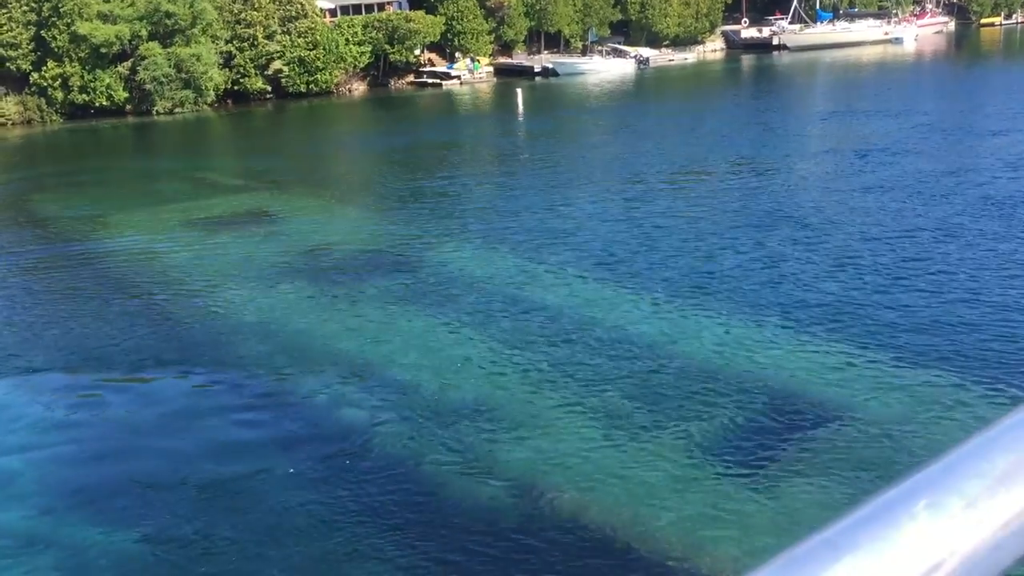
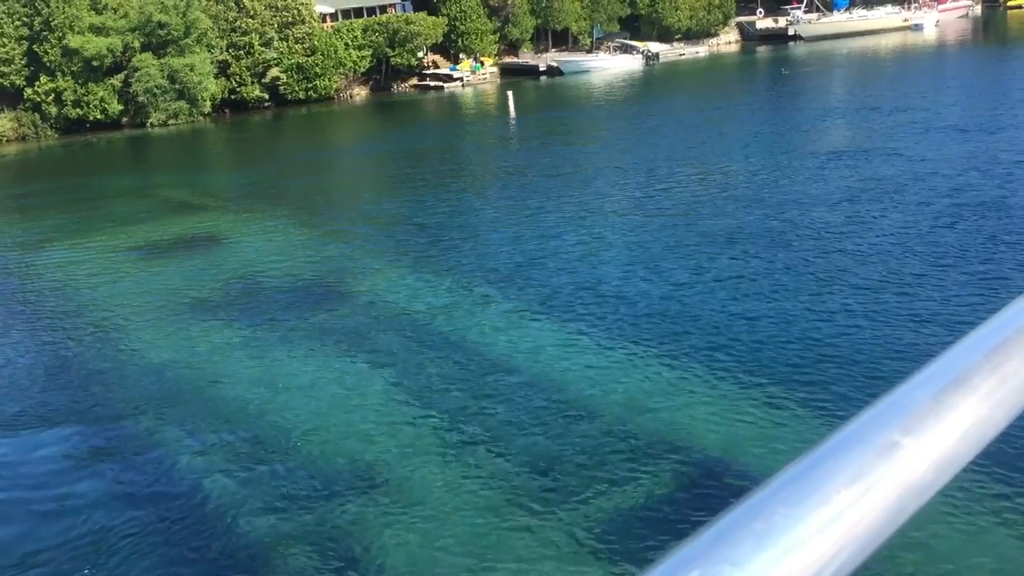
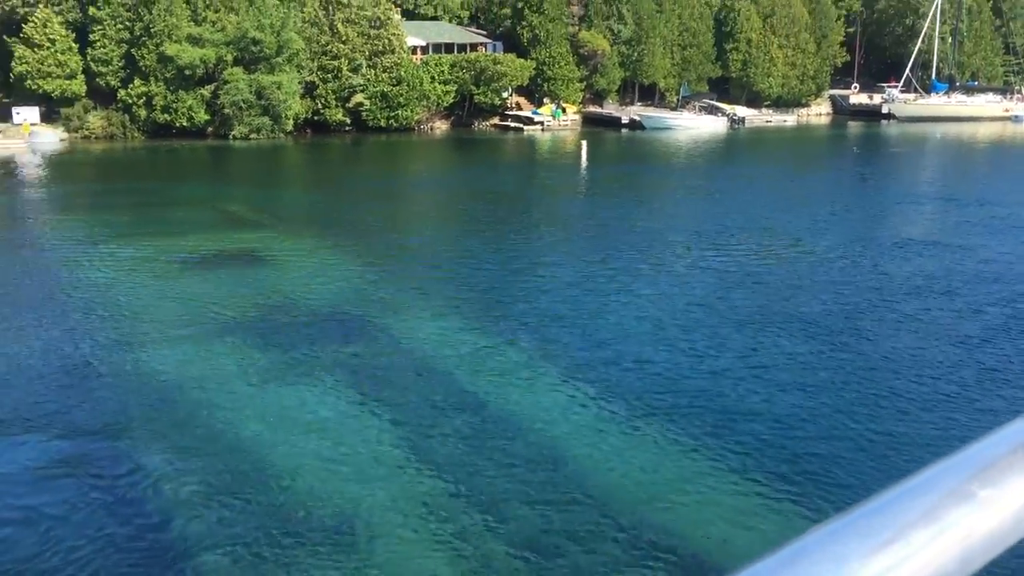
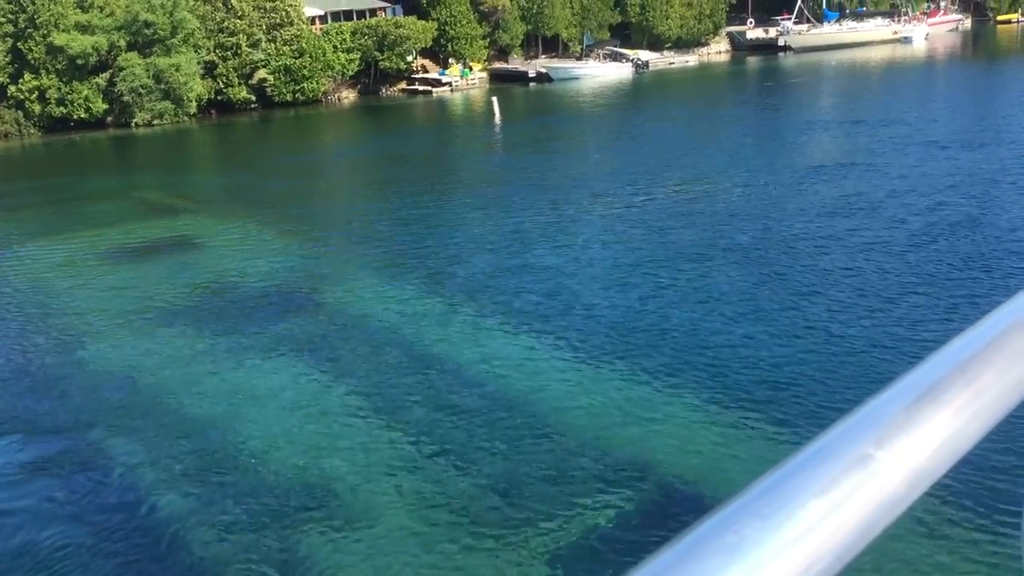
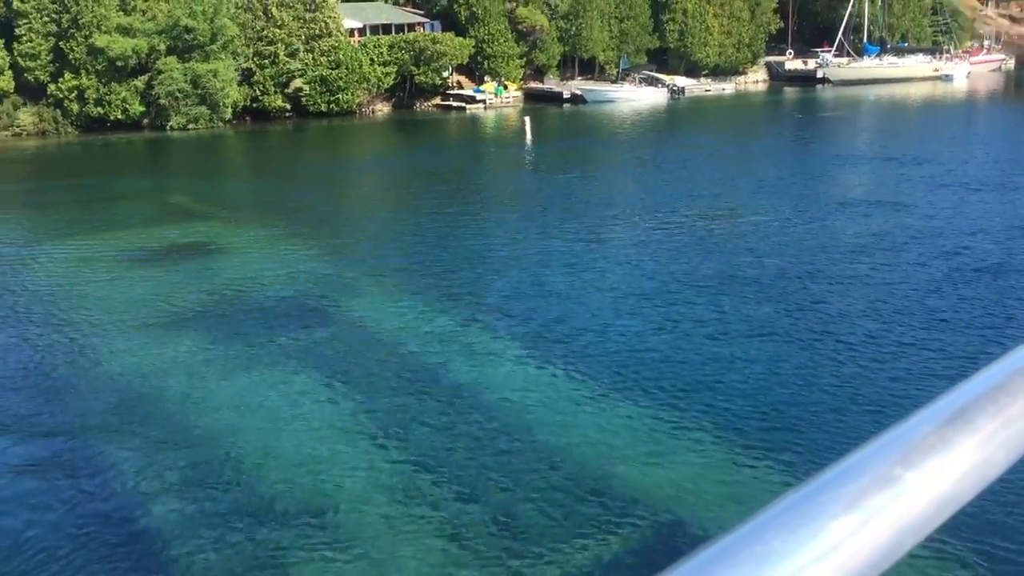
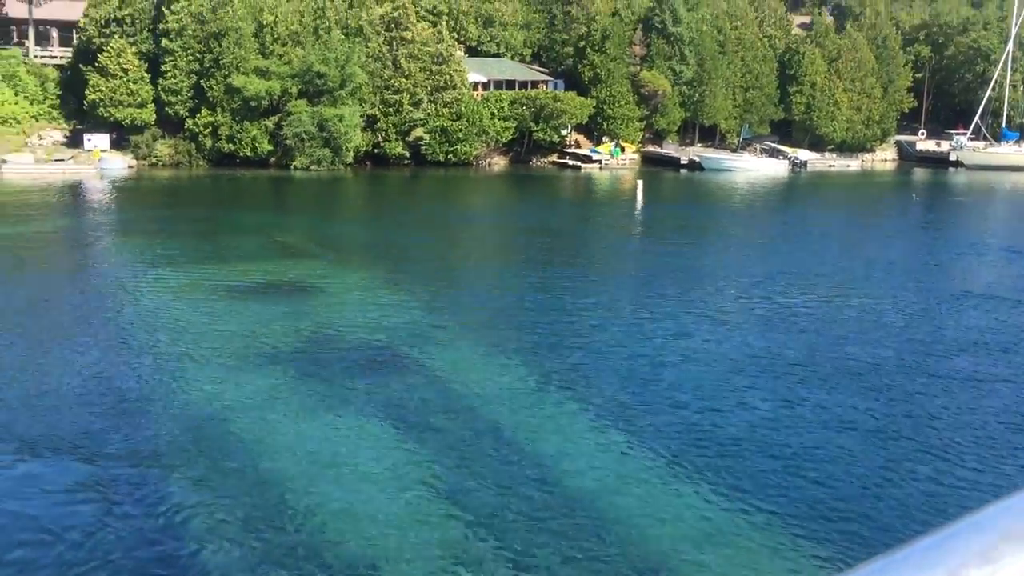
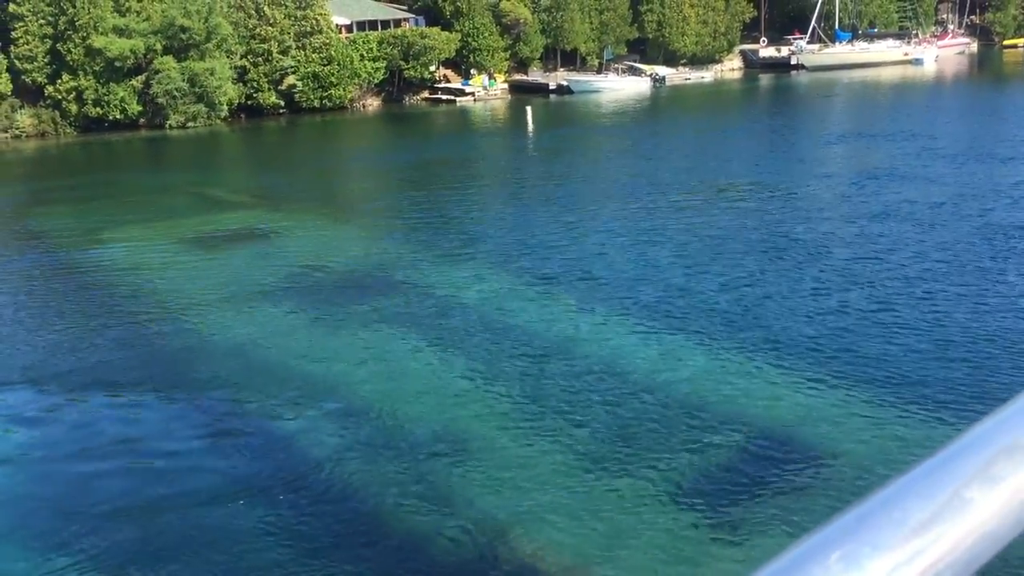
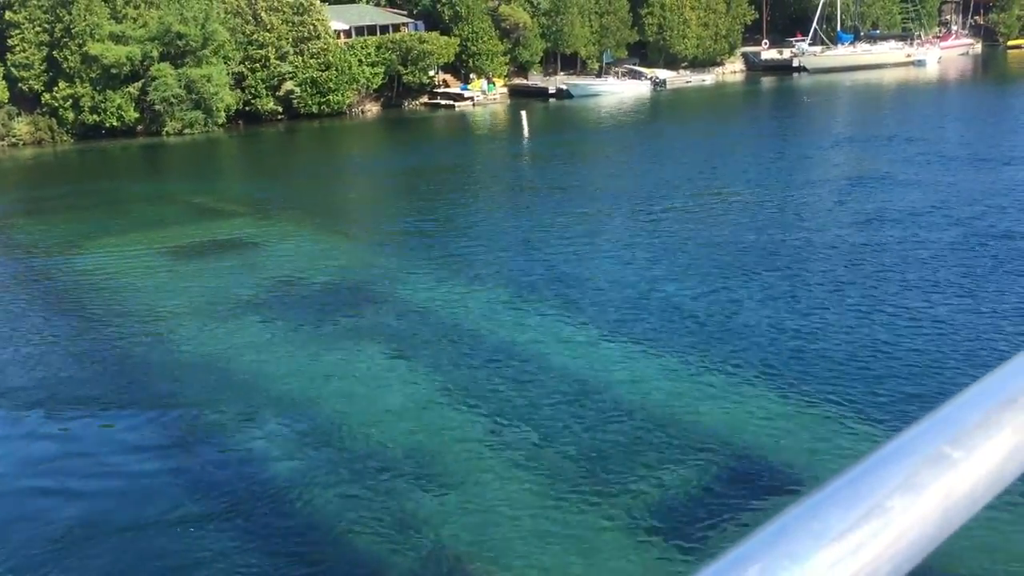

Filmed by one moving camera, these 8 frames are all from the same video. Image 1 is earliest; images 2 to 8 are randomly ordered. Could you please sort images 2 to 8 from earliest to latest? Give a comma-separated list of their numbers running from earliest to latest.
7, 8, 2, 4, 5, 3, 6
